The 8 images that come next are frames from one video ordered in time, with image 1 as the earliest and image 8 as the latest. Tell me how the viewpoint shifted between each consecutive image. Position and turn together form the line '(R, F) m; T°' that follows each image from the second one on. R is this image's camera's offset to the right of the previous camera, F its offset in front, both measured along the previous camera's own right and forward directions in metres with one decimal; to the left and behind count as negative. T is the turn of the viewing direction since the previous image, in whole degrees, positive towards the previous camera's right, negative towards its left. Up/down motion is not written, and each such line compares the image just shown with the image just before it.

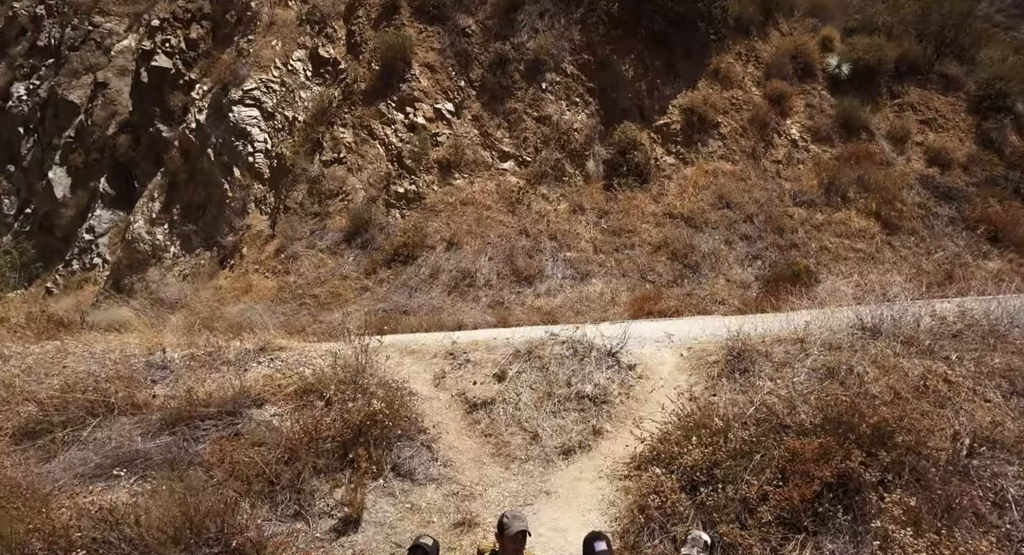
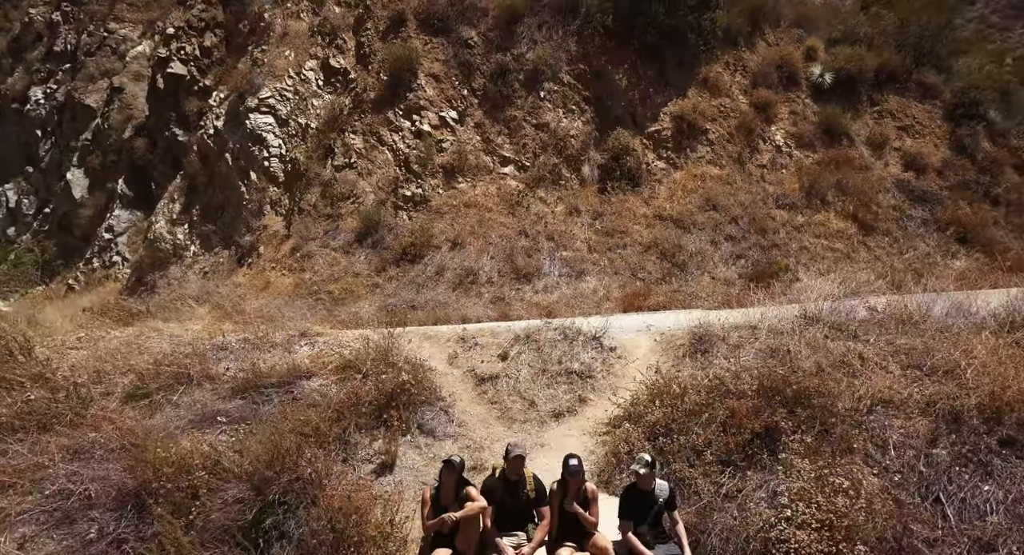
(0.0, -0.6) m; 0°
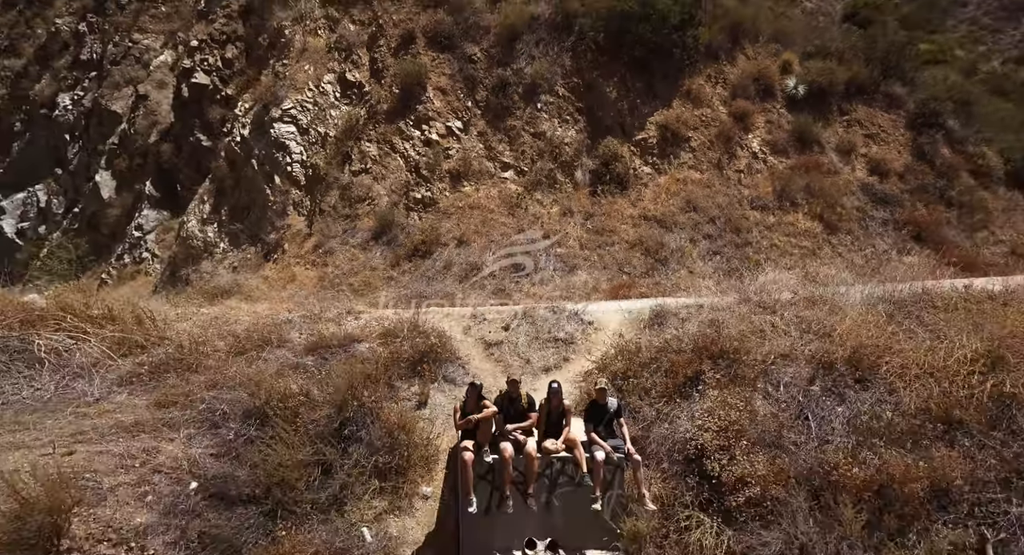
(0.0, -1.1) m; 0°
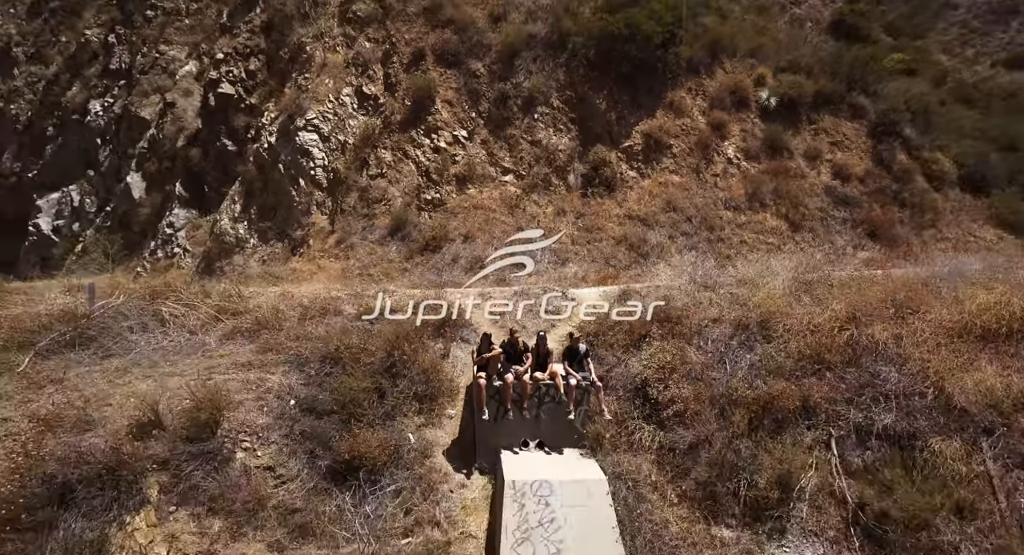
(0.0, -1.4) m; 0°
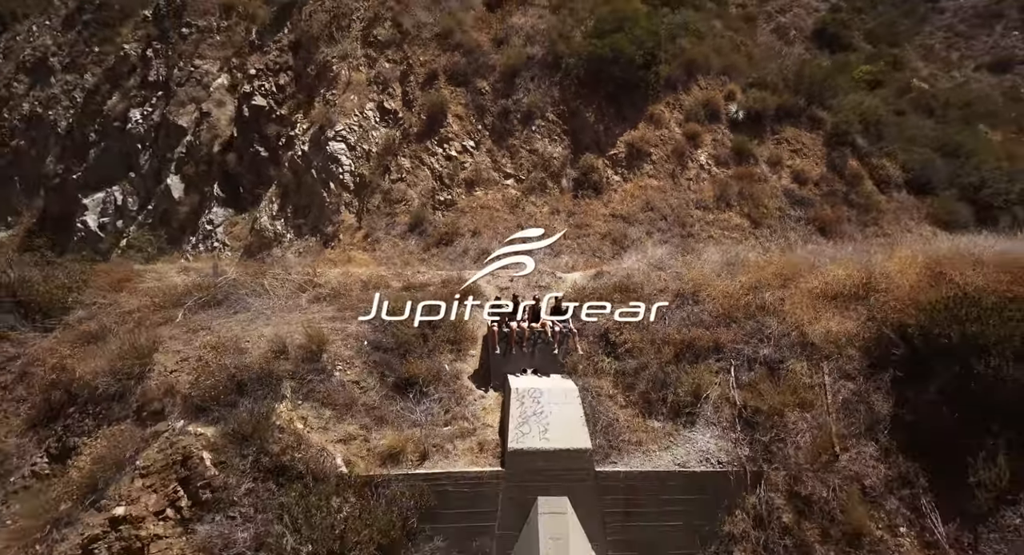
(-0.1, -2.1) m; 0°
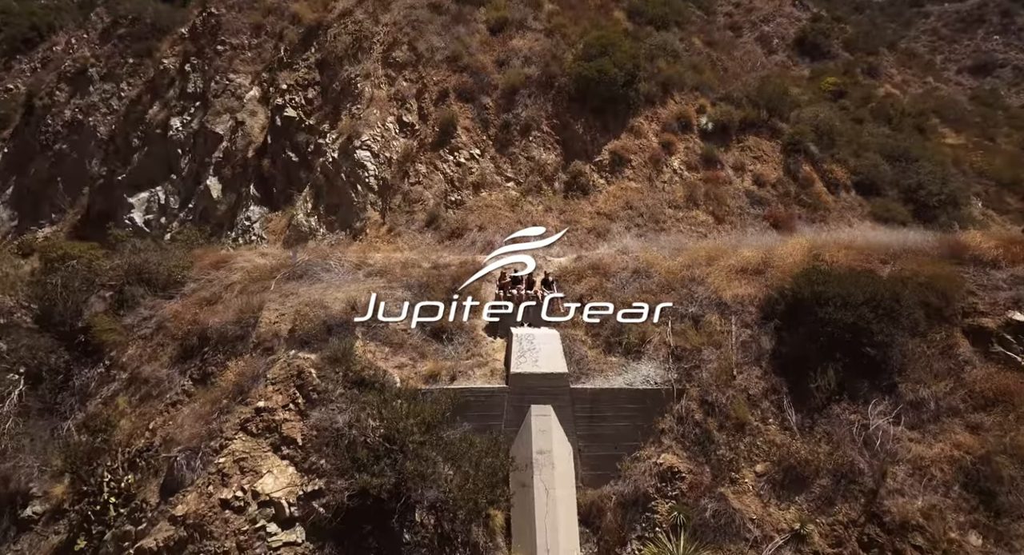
(0.0, -2.6) m; 0°
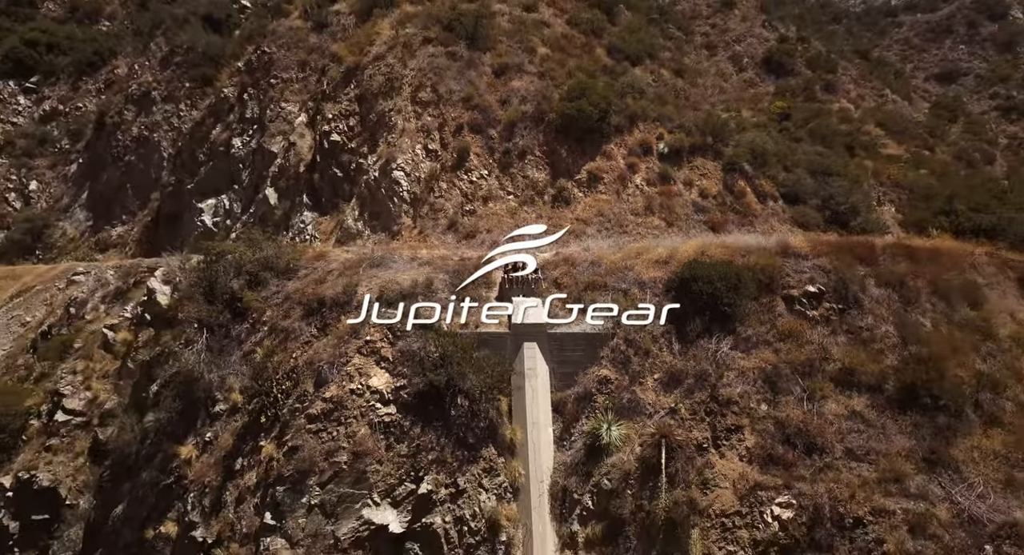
(0.0, -5.4) m; 0°
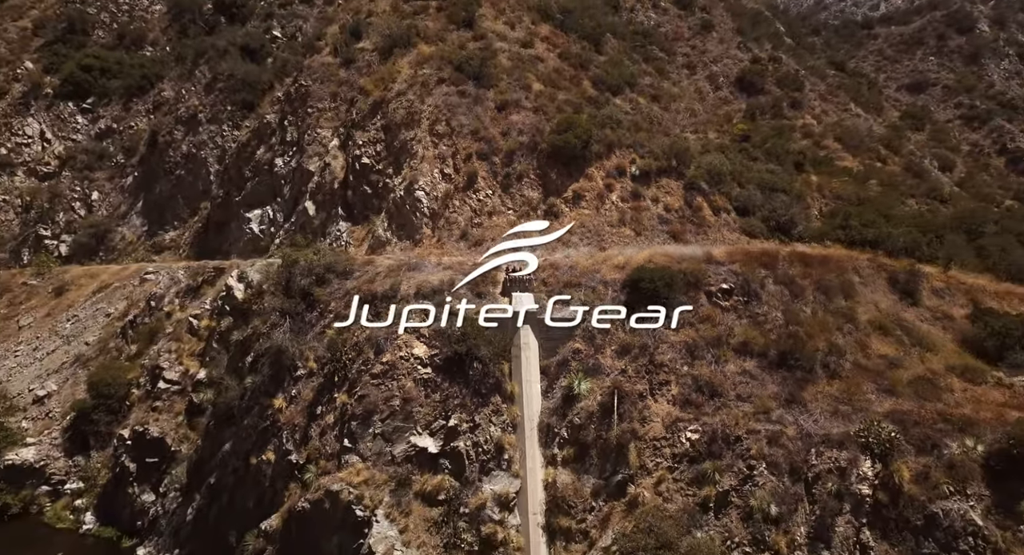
(0.0, -5.3) m; 0°
